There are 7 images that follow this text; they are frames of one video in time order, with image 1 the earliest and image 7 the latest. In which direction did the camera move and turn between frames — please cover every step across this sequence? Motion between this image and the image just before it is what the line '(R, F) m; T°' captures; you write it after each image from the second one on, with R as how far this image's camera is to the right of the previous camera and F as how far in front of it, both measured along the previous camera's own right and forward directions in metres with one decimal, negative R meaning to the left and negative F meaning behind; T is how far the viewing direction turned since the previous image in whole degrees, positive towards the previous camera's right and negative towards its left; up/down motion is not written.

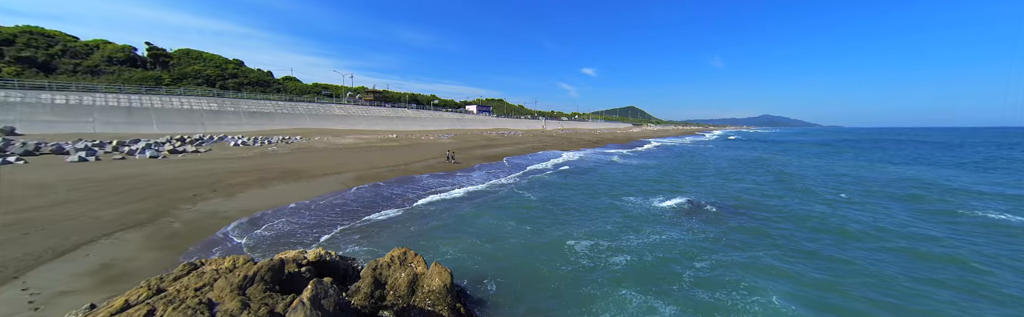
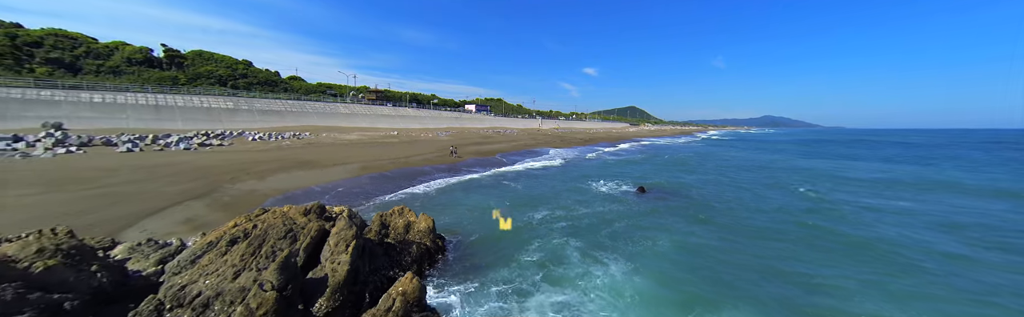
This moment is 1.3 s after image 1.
(+0.9, -2.2) m; 0°
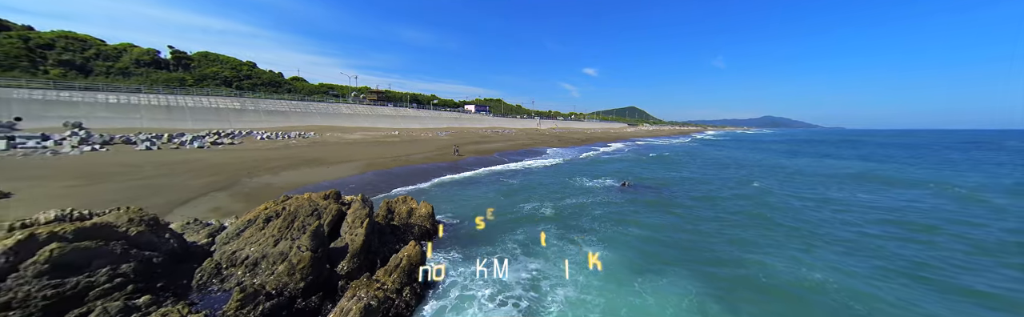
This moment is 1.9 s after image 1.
(+0.3, -1.1) m; 0°
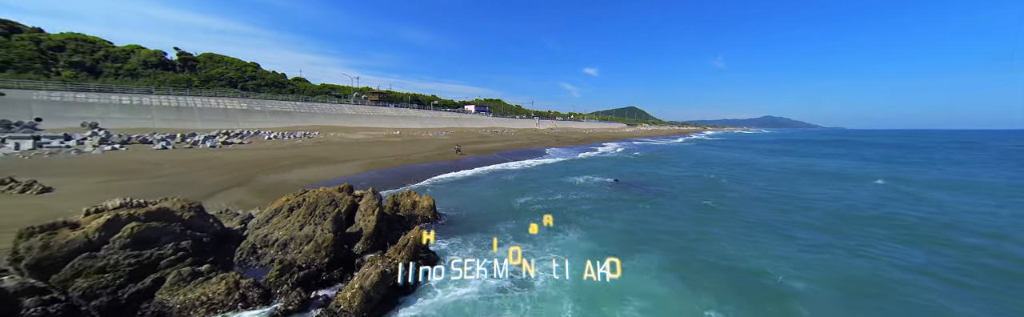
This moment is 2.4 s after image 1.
(+0.2, -0.9) m; 0°
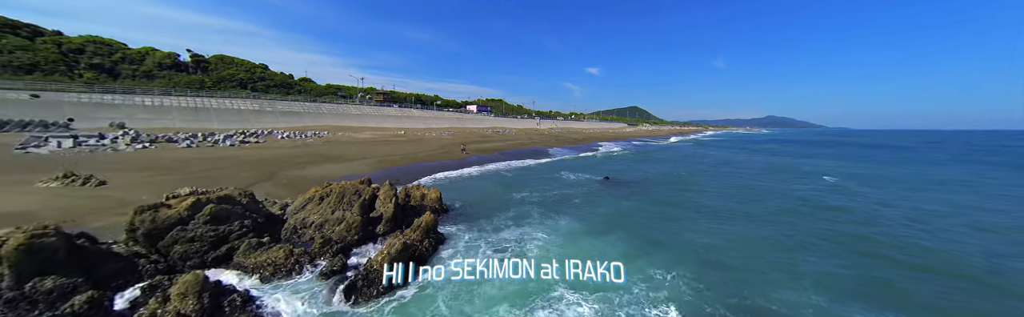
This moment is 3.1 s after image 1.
(+0.2, -1.3) m; 0°
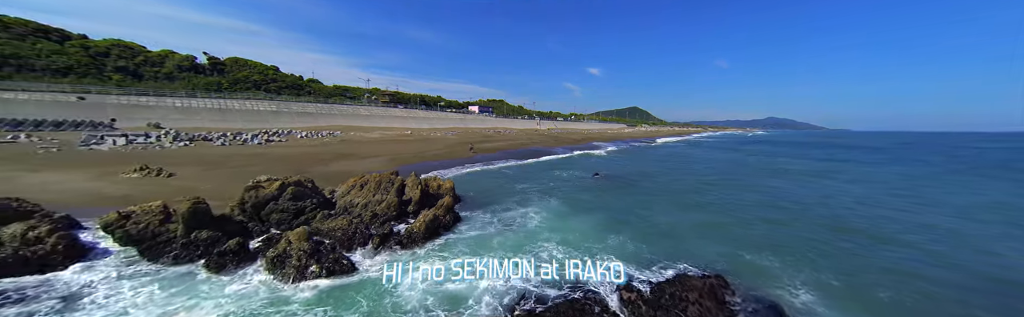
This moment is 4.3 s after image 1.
(0.0, -2.2) m; 0°
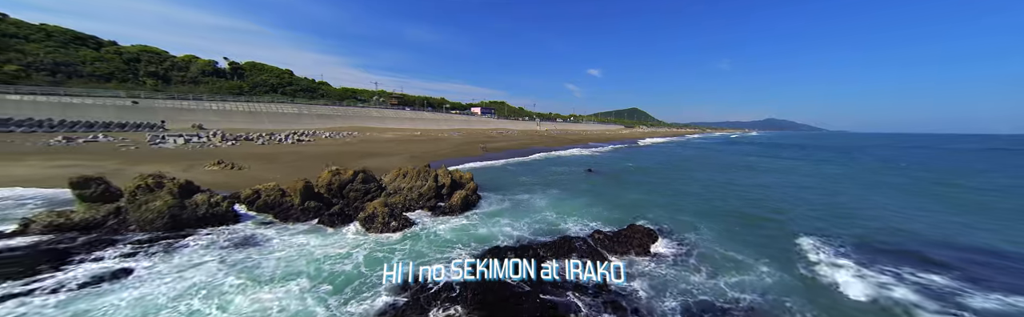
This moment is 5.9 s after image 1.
(-0.4, -3.1) m; 0°
